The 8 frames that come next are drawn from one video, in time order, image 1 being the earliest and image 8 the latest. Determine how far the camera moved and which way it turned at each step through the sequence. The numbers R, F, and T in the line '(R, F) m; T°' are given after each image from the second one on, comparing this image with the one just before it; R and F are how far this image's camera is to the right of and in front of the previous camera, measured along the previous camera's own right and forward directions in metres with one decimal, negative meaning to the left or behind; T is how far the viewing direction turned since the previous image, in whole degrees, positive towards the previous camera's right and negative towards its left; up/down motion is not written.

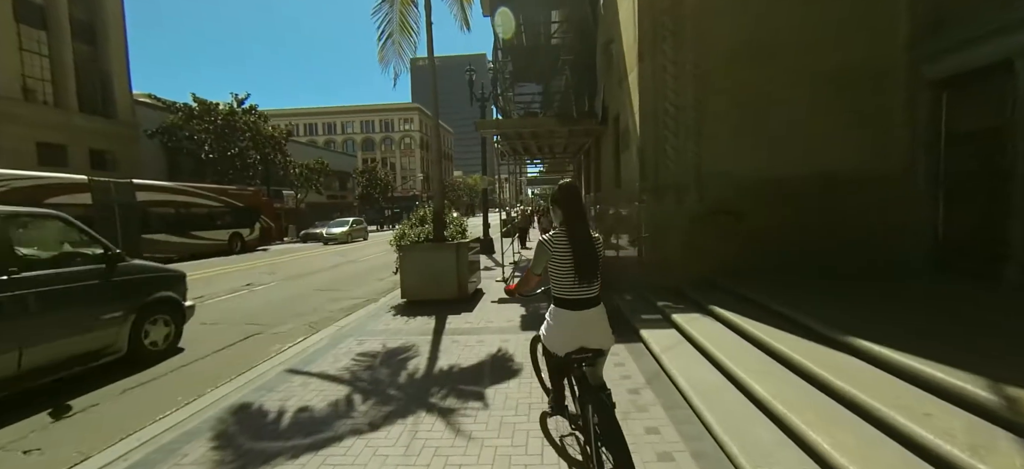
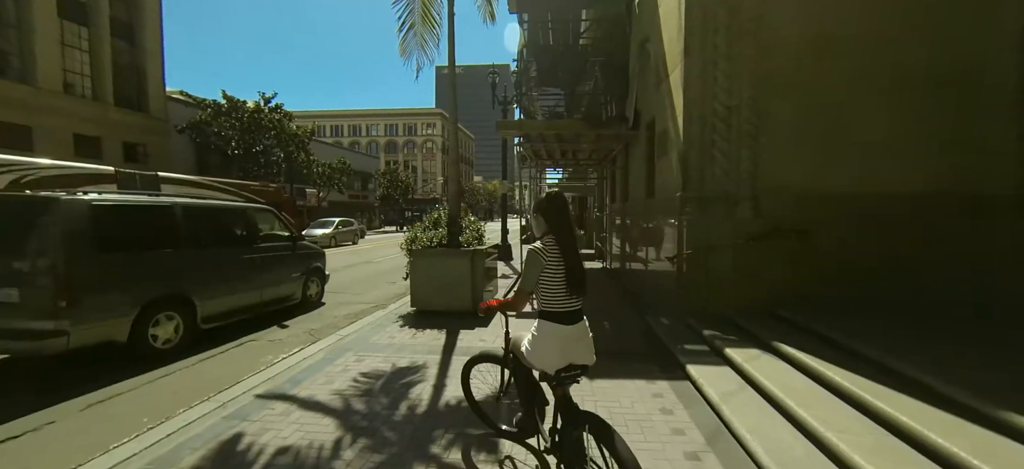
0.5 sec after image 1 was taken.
(-0.1, +0.7) m; -3°
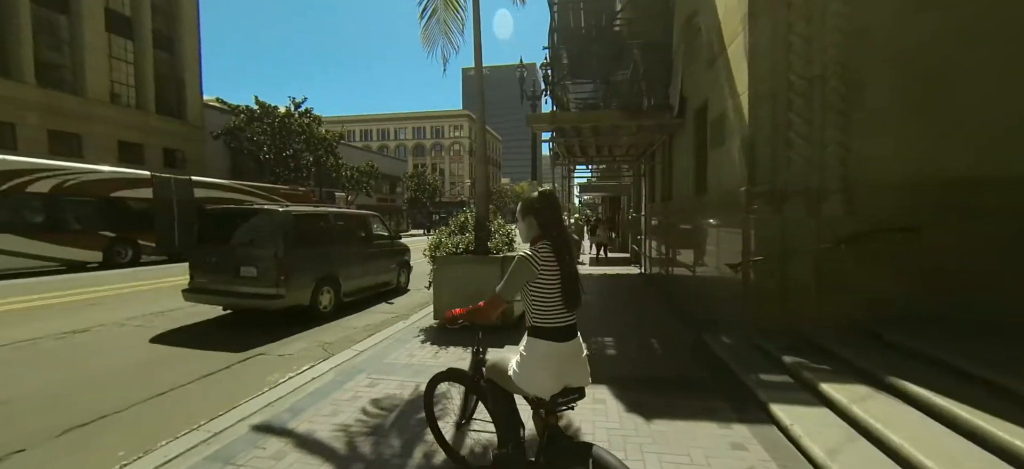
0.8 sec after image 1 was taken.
(-0.1, +0.7) m; -4°
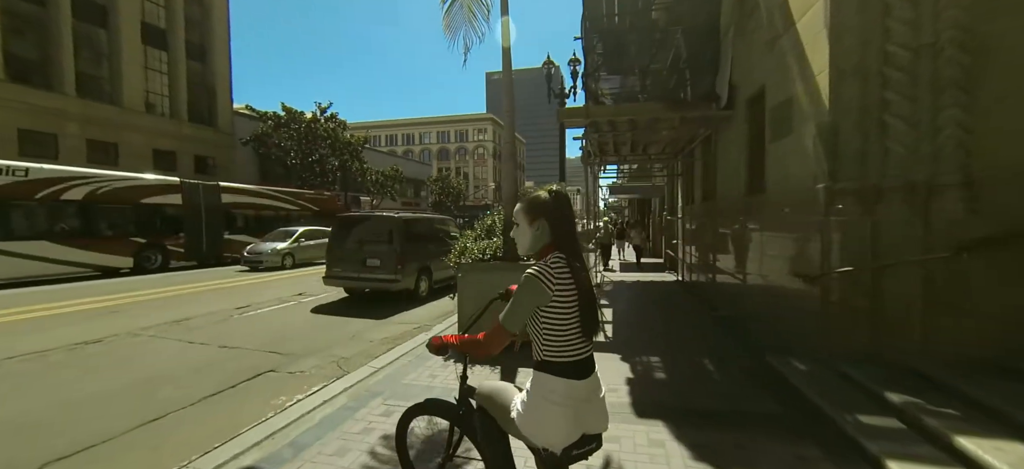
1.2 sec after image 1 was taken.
(-0.1, +0.6) m; -3°
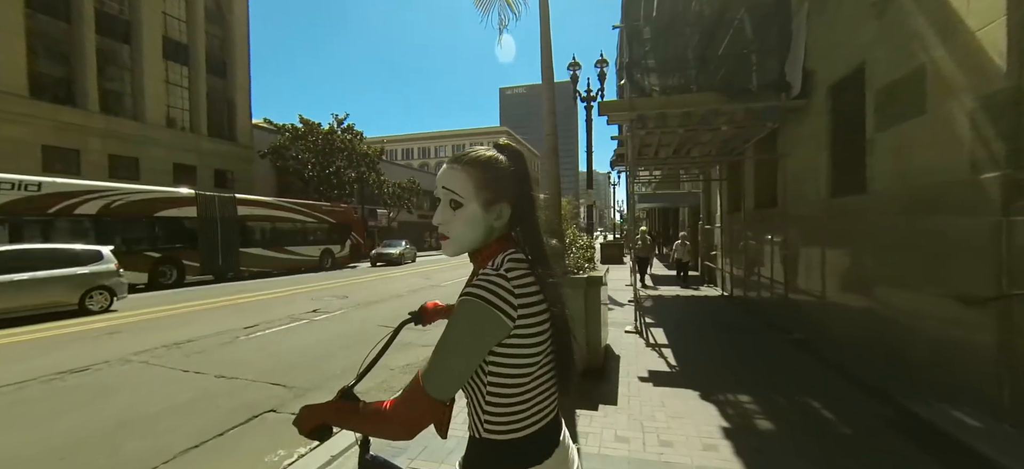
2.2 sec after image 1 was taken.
(-0.4, +0.9) m; -2°
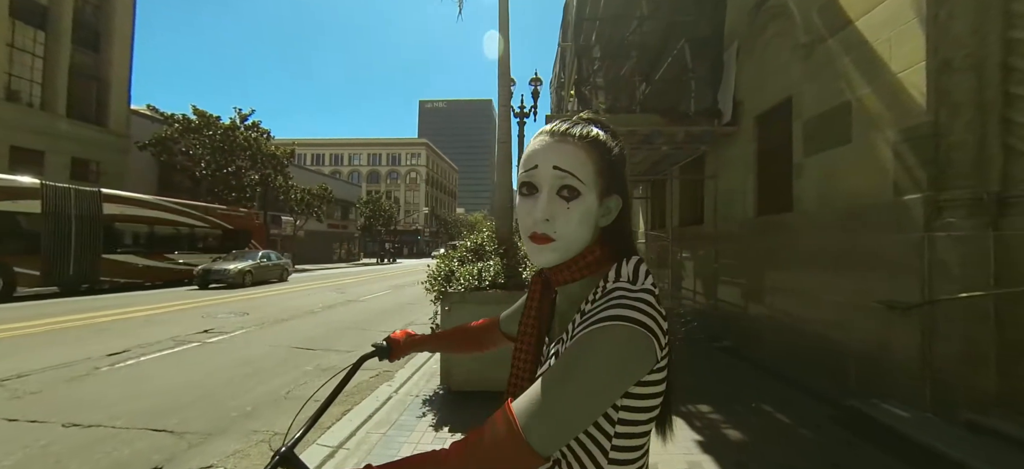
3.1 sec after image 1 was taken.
(-0.4, +0.4) m; +12°
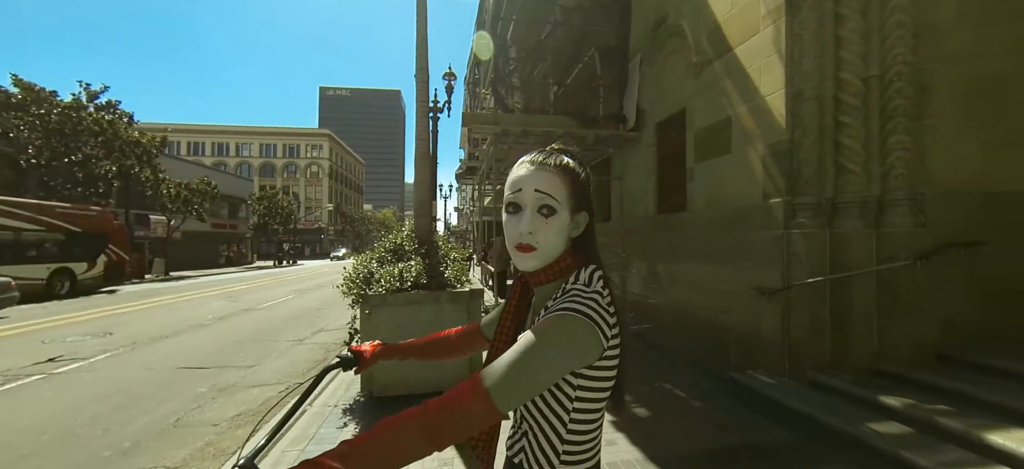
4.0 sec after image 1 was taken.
(-0.1, 0.0) m; +13°
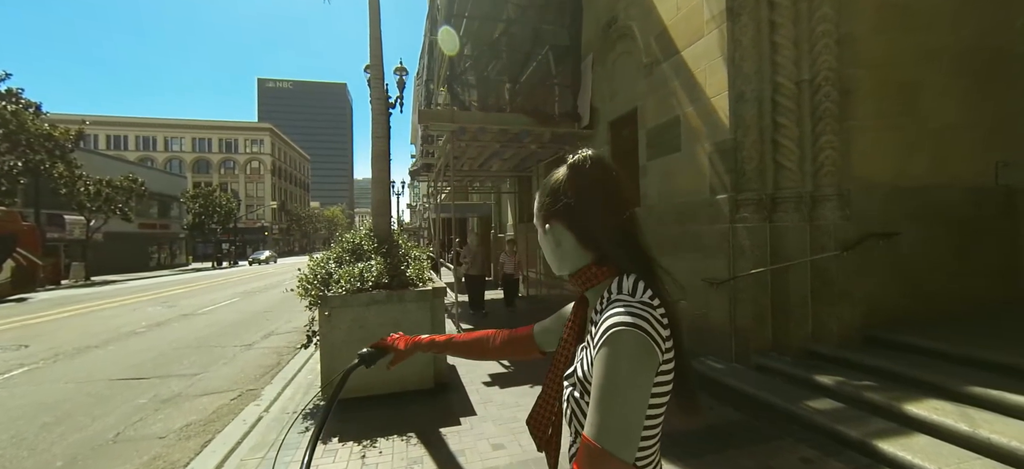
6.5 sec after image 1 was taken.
(-0.1, 0.0) m; +6°
